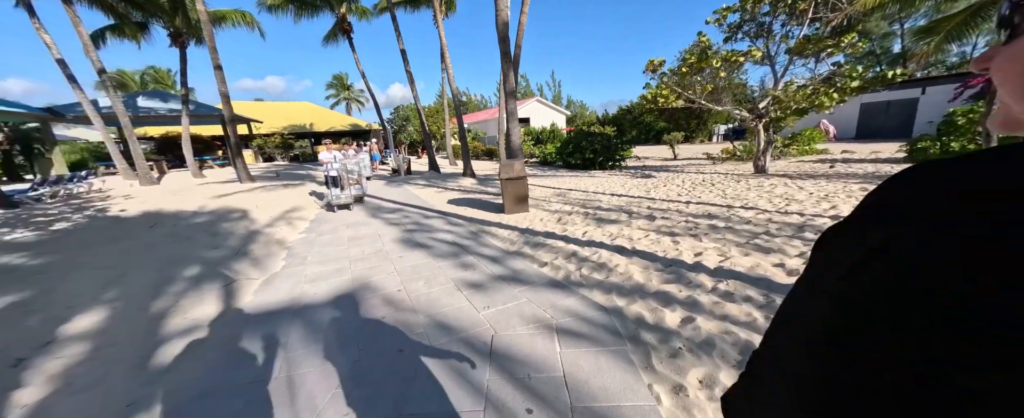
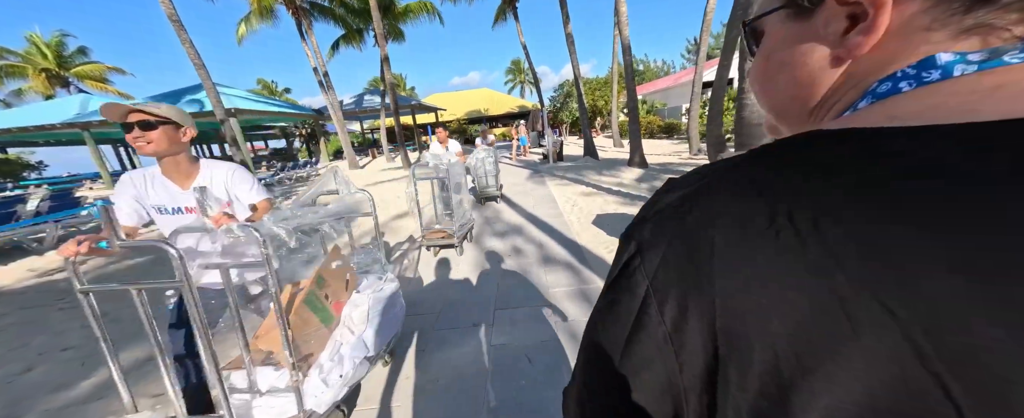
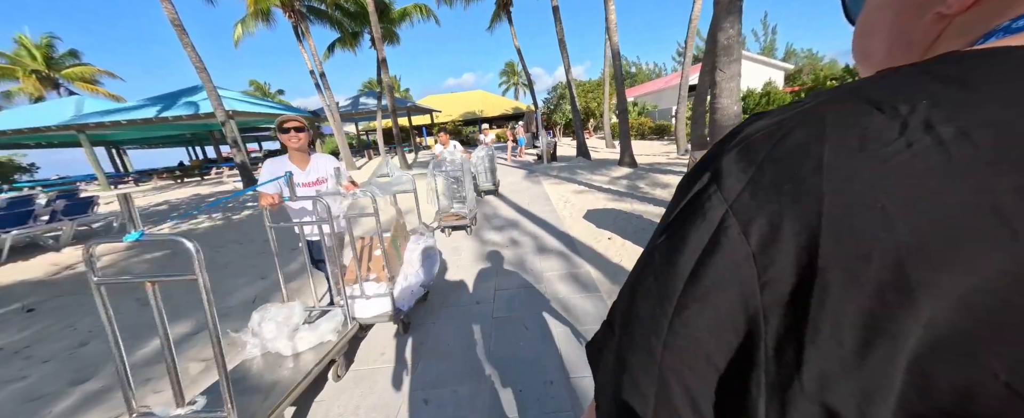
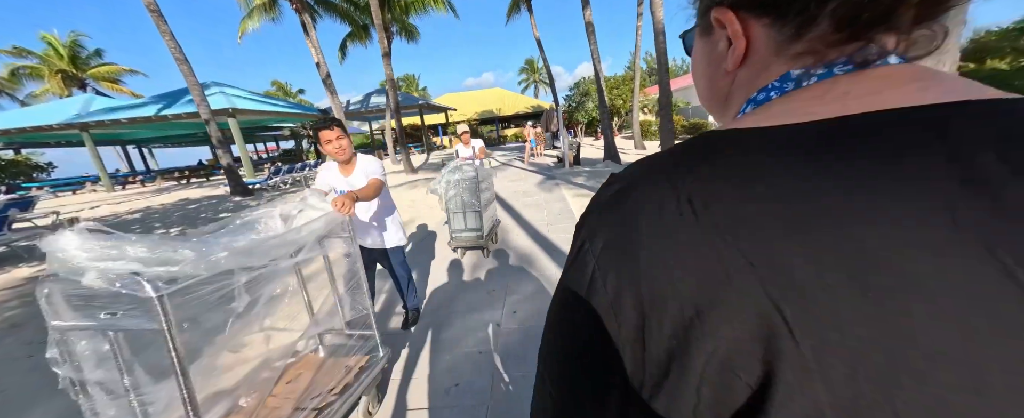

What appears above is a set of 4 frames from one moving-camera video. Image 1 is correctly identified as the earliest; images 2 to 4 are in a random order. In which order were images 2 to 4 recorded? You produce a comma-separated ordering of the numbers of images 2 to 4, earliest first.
3, 2, 4
